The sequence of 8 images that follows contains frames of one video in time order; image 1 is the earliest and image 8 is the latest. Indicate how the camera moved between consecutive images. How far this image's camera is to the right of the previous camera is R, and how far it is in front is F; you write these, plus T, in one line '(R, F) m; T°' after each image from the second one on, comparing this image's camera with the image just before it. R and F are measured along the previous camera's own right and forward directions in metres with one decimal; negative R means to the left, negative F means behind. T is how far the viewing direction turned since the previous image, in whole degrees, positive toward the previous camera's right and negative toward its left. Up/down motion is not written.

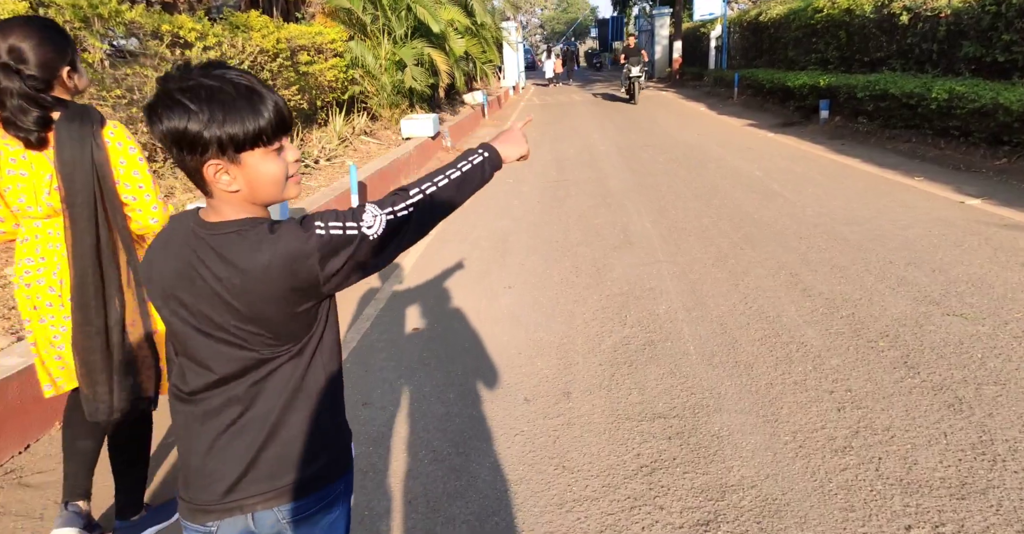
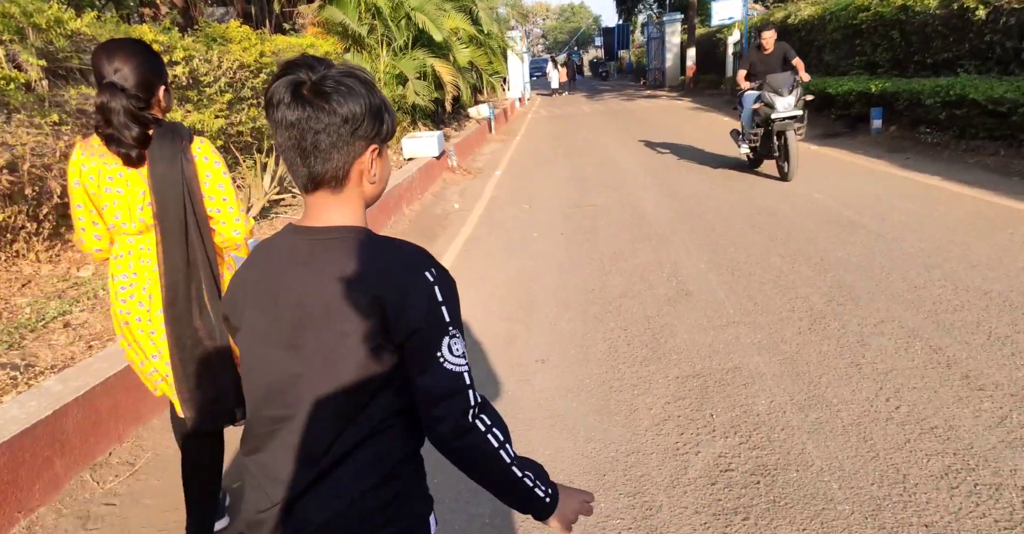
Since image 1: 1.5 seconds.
(-0.2, +1.1) m; 0°
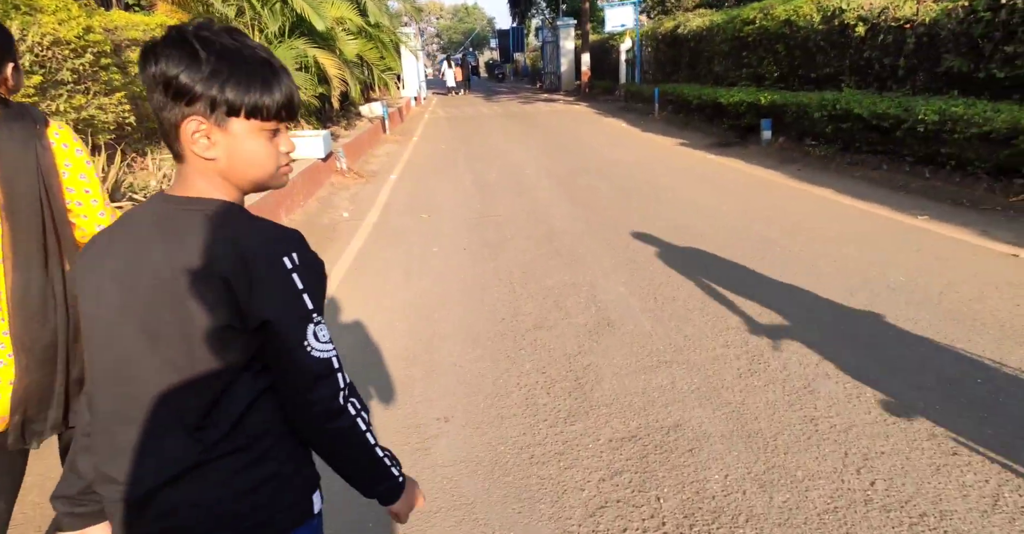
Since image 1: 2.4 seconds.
(0.0, +0.7) m; +9°
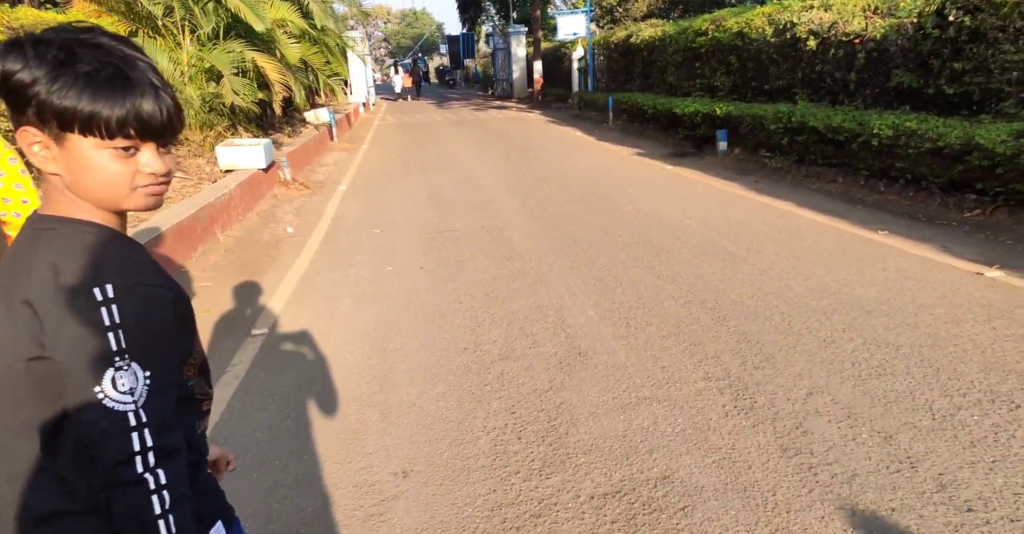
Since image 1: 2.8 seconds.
(-0.1, +0.3) m; +4°
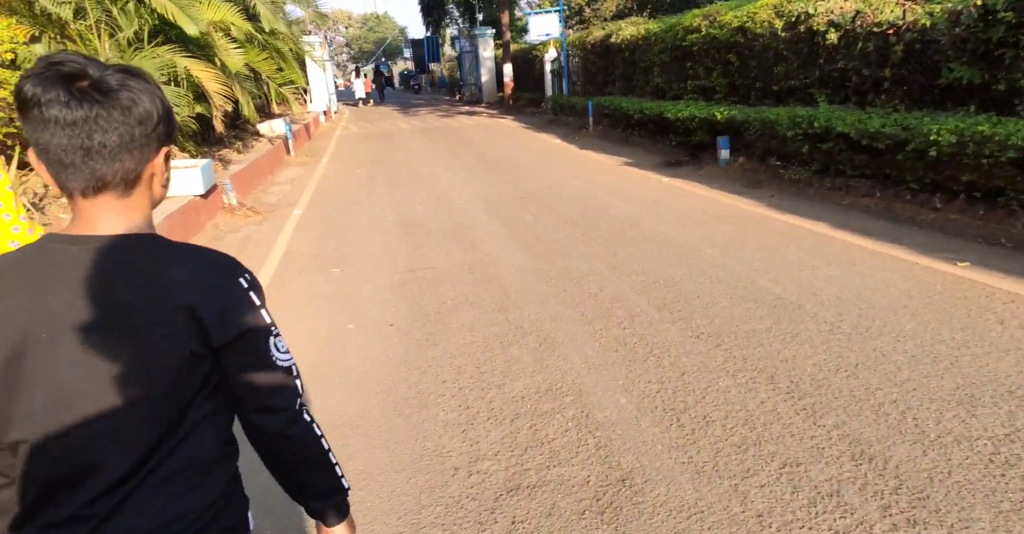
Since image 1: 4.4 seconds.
(-0.1, +1.3) m; +2°
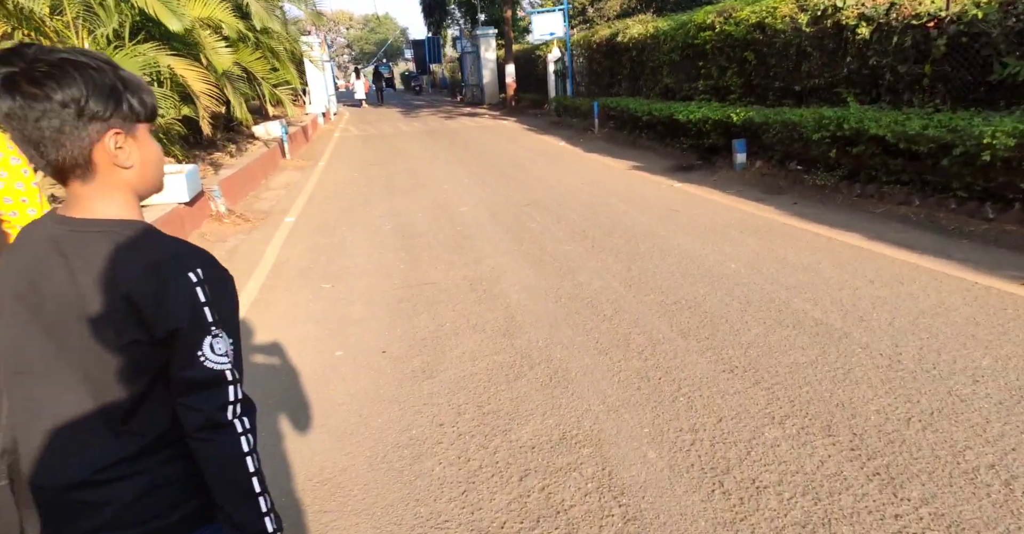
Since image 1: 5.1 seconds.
(0.0, +0.6) m; 0°
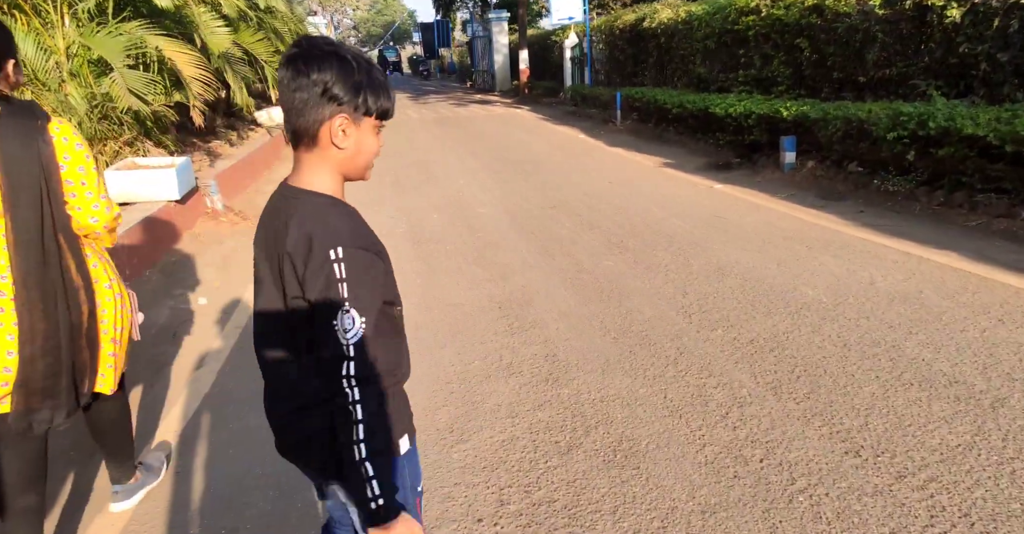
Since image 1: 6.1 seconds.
(-0.2, +0.9) m; 0°
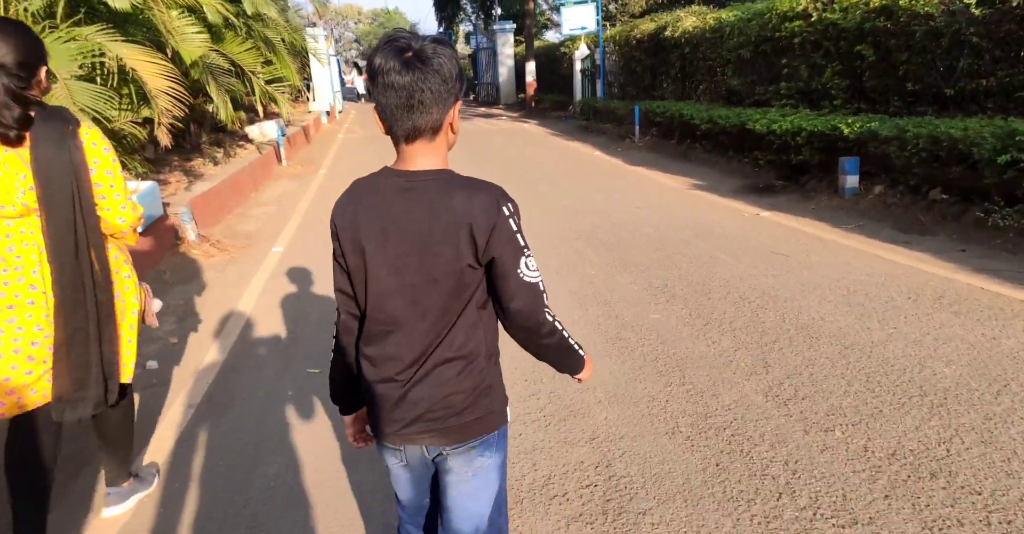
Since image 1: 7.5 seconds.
(-0.2, +1.3) m; 0°
